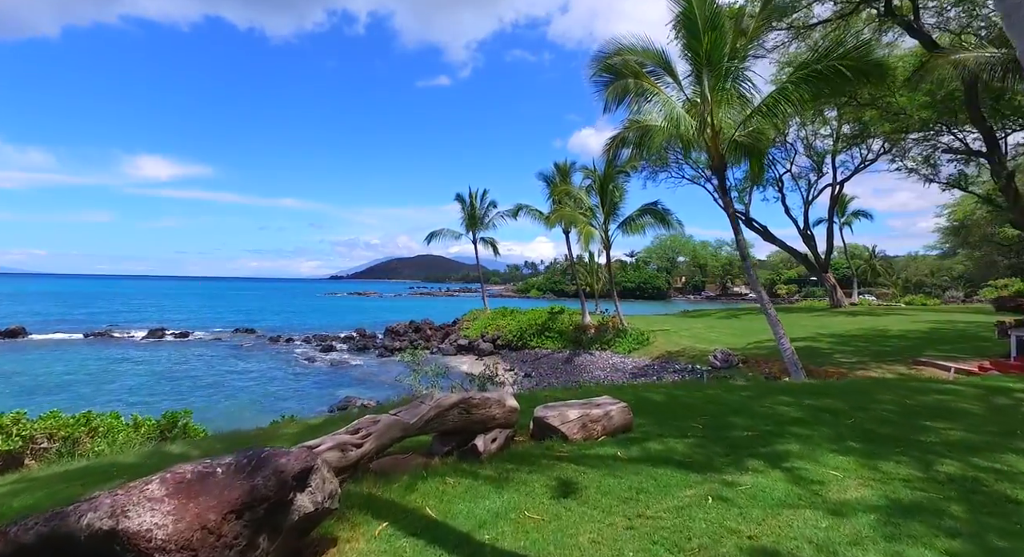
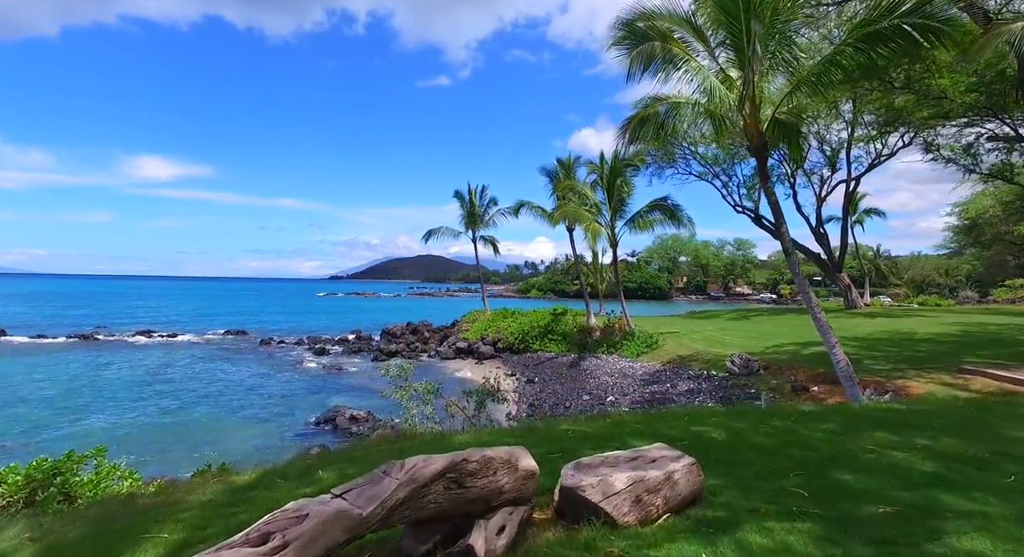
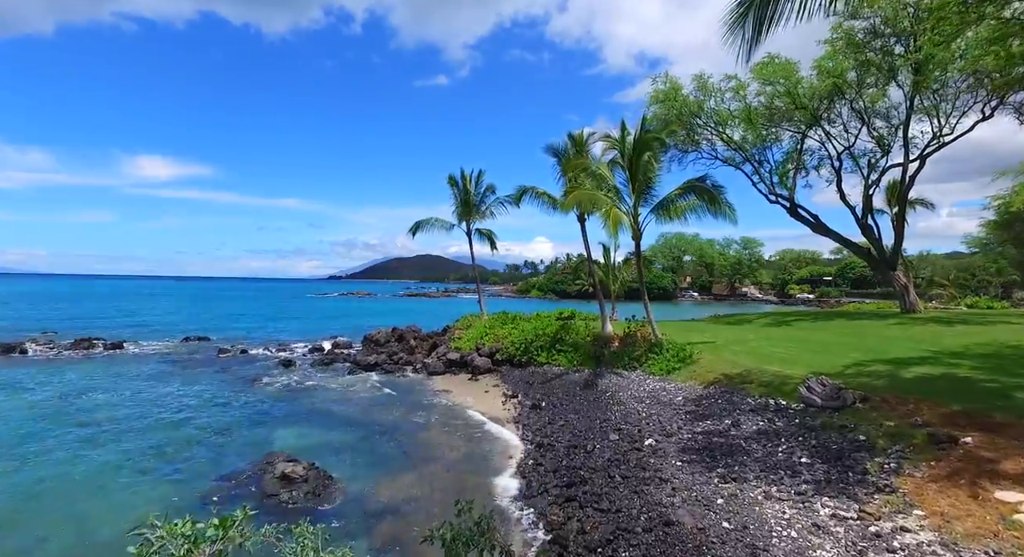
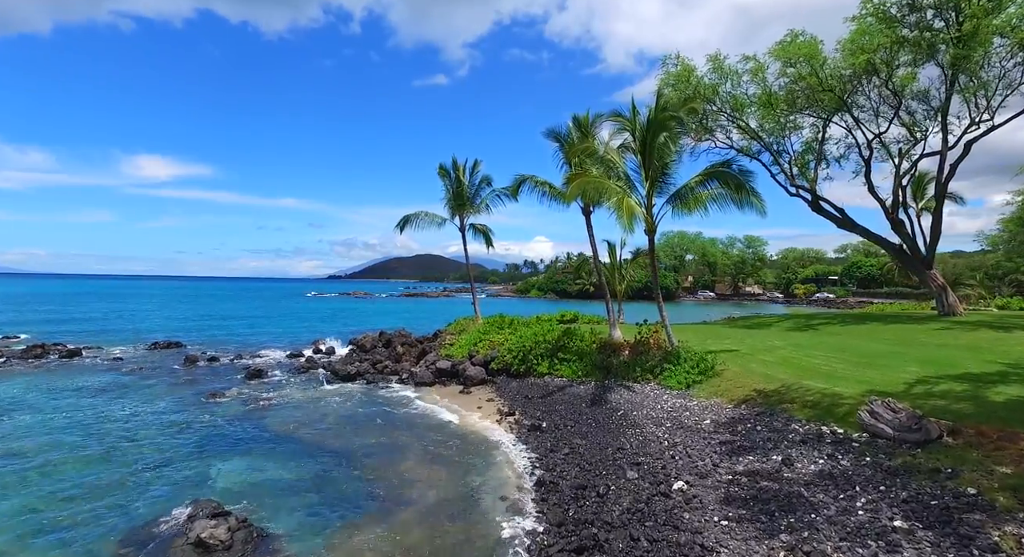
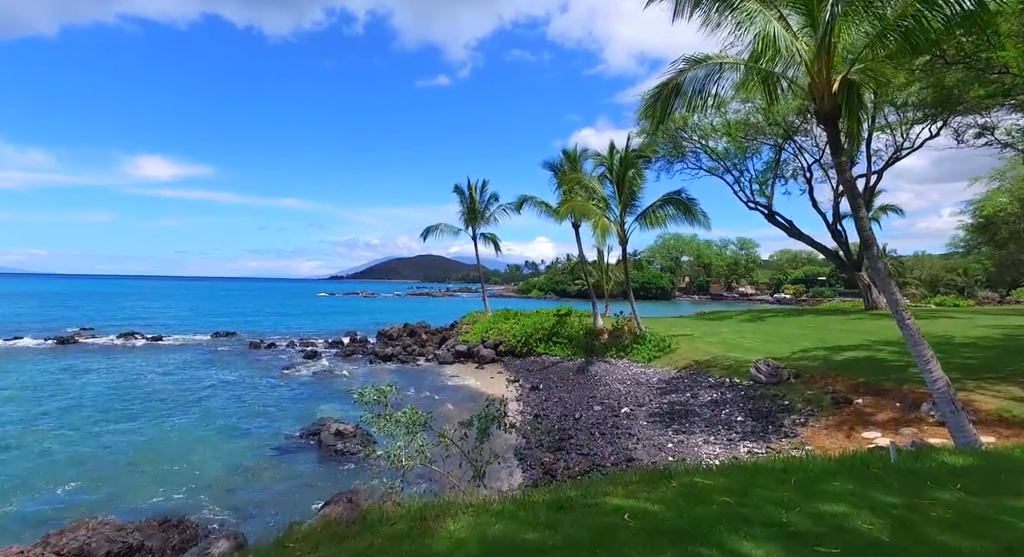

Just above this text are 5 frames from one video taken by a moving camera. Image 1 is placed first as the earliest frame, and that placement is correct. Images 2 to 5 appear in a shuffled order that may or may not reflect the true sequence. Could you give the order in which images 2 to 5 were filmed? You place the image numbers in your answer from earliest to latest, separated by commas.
2, 5, 3, 4
